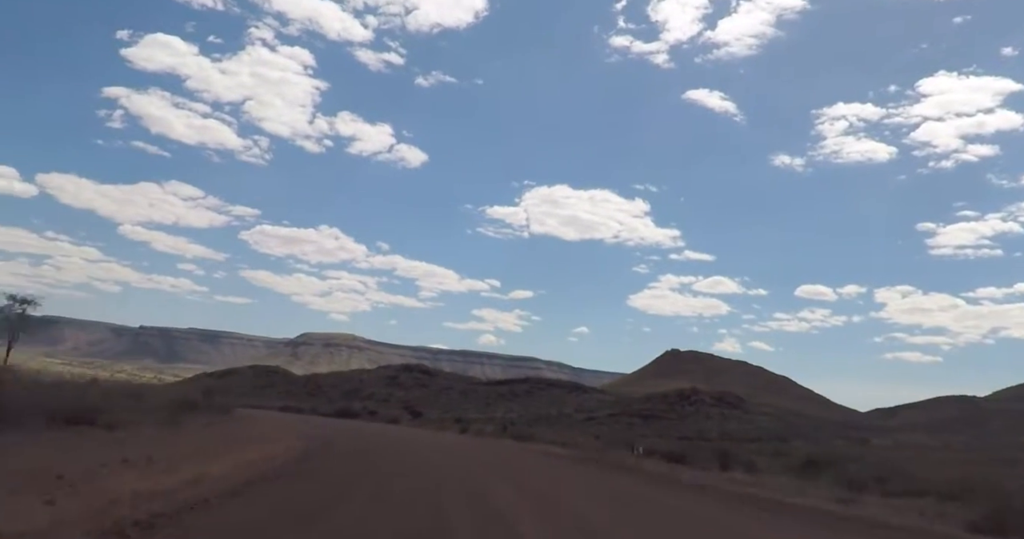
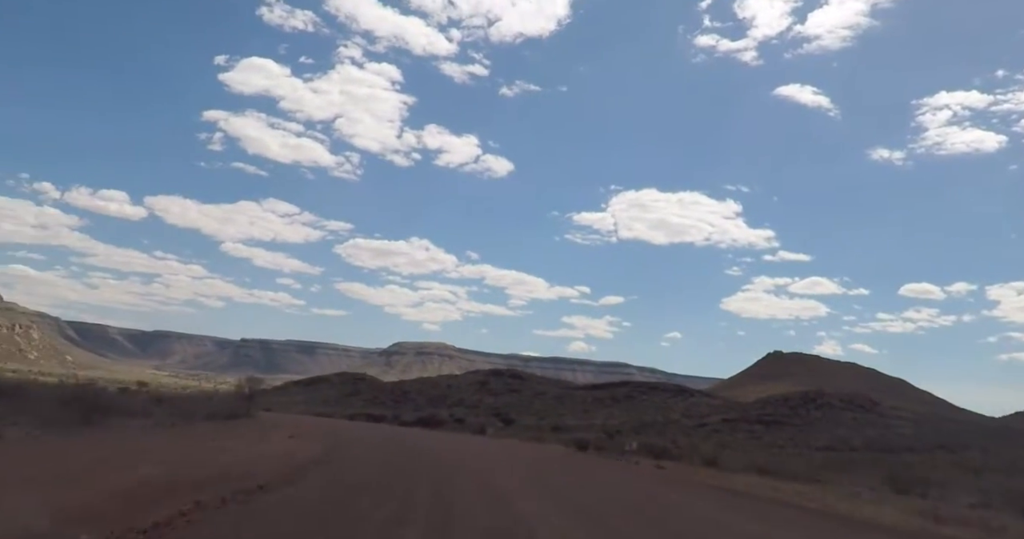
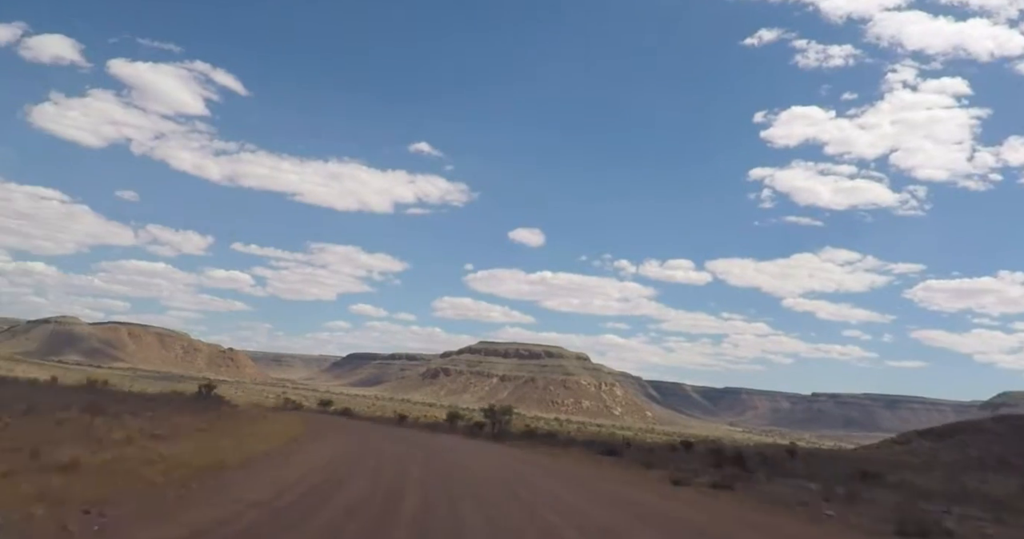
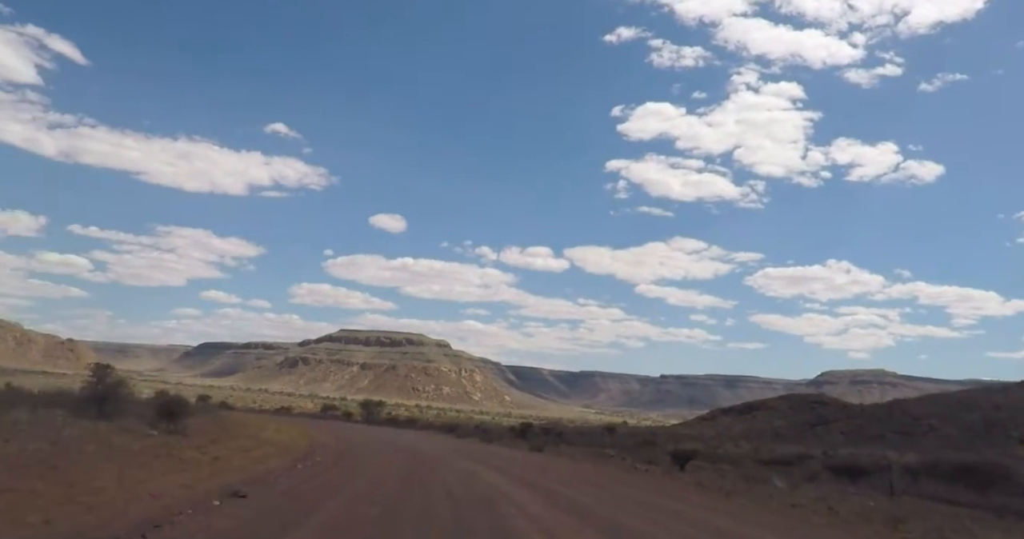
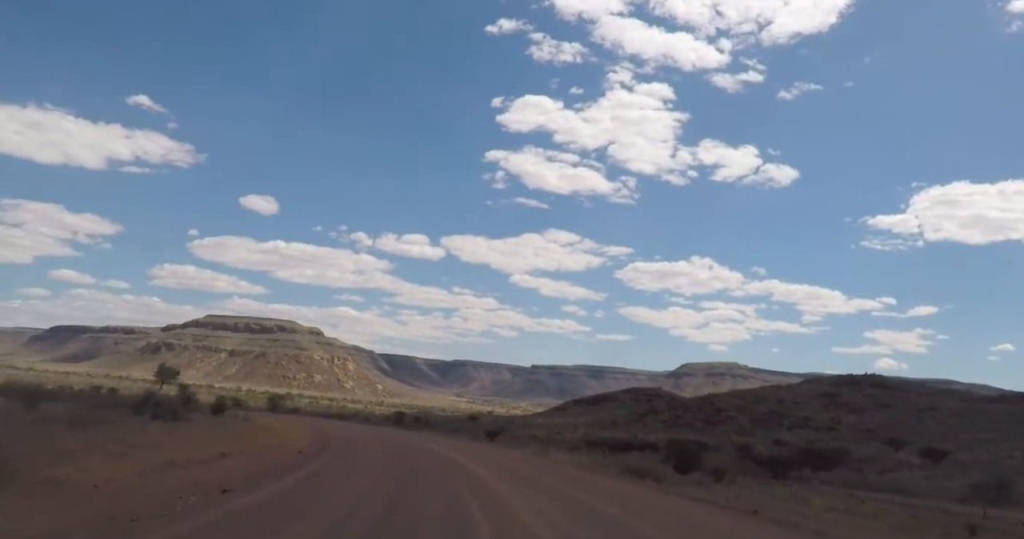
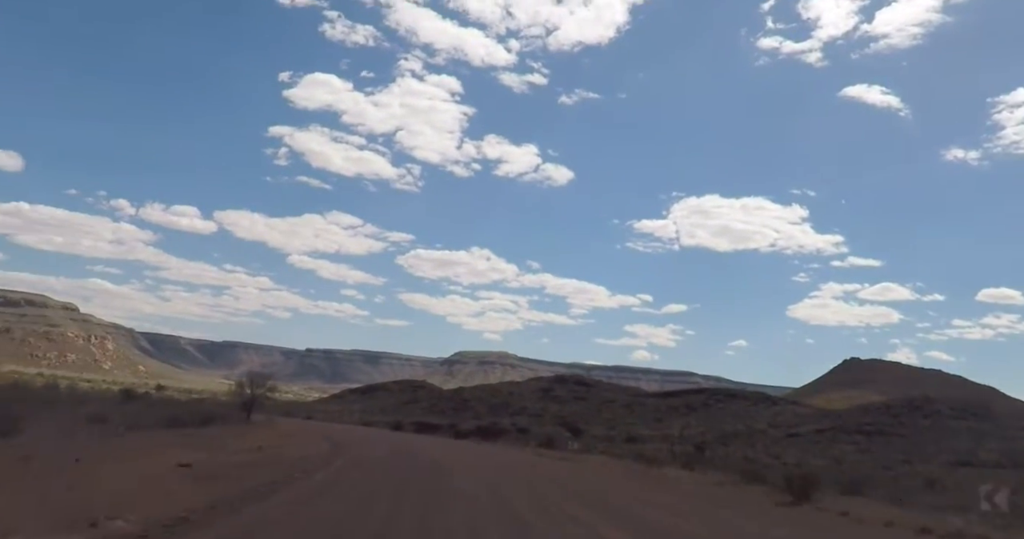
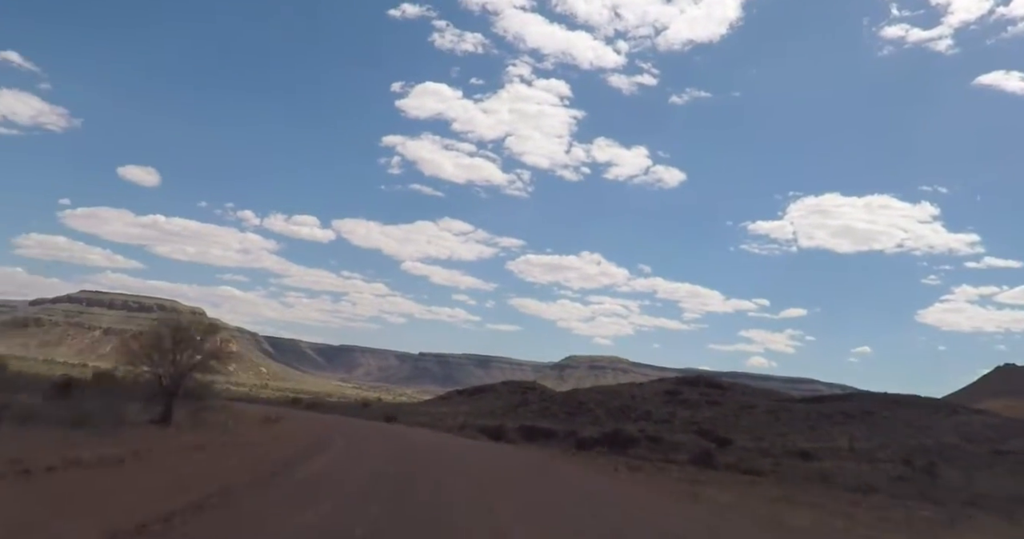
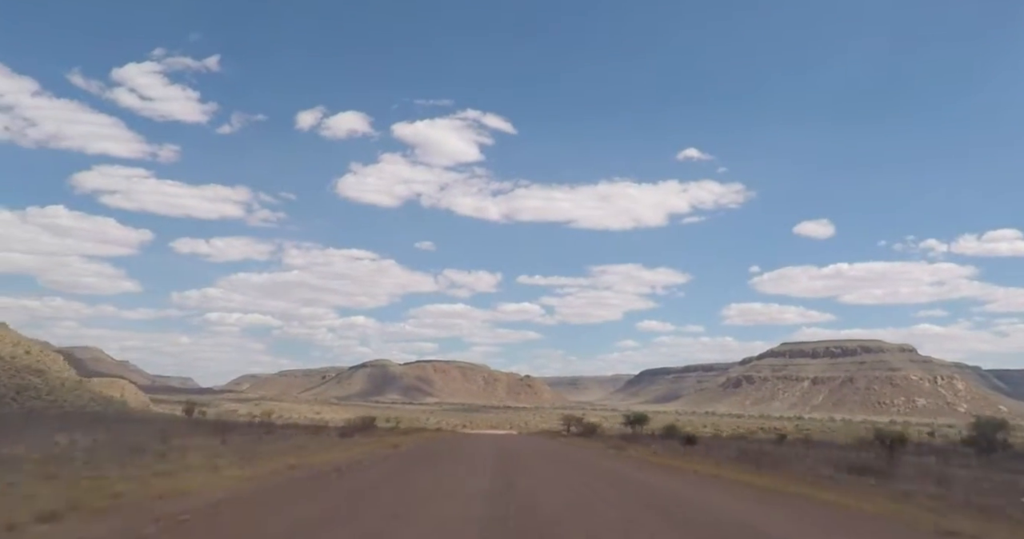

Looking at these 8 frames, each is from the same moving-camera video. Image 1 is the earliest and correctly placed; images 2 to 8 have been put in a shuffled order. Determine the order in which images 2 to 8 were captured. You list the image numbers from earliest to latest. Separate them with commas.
2, 6, 7, 5, 4, 3, 8
